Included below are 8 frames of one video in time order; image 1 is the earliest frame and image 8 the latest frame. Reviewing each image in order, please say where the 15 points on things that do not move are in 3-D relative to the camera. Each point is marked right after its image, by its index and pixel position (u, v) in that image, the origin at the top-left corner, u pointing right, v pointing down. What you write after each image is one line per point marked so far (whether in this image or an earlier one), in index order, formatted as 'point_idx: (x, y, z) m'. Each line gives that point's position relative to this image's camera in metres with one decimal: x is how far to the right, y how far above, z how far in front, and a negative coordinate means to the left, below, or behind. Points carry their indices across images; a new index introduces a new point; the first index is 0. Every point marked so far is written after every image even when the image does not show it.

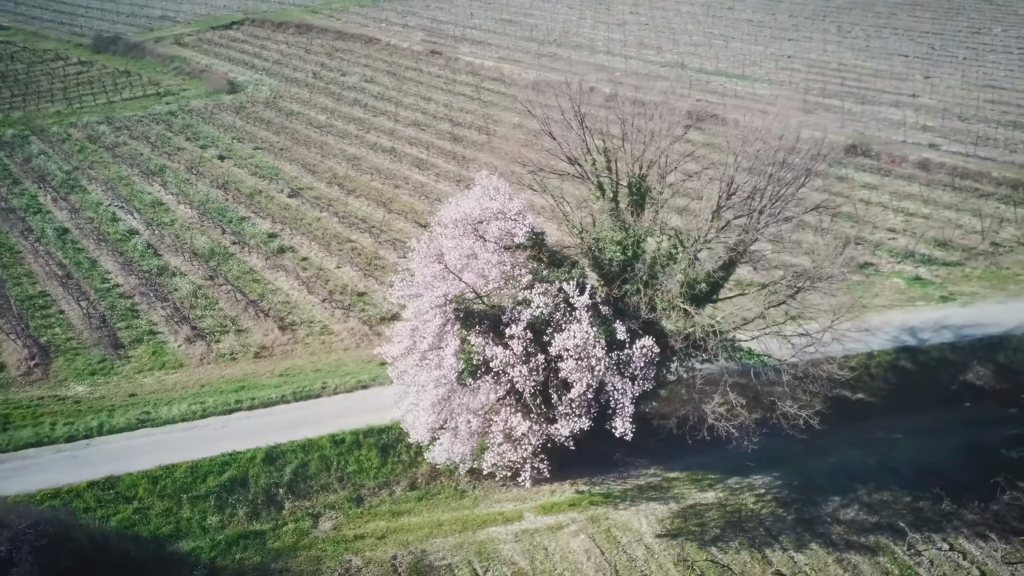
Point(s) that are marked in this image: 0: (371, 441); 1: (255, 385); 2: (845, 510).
0: (-2.5, -2.8, +16.9) m
1: (-5.4, -2.0, +19.7) m
2: (+5.6, -3.7, +15.8) m
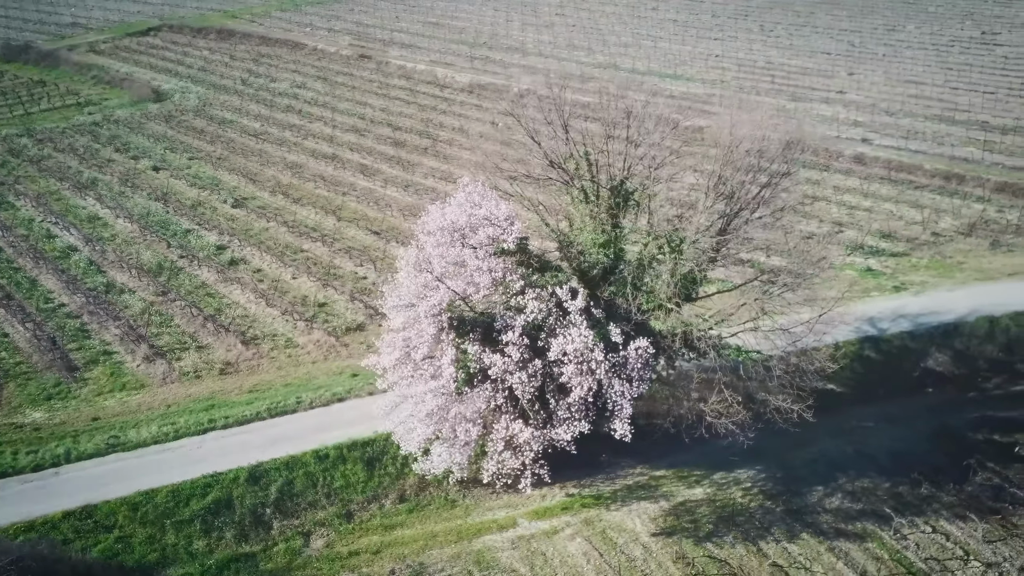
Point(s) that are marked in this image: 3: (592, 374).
0: (-2.7, -2.9, +16.7) m
1: (-5.9, -2.3, +19.2) m
2: (+5.4, -3.6, +16.2) m
3: (+1.2, -1.3, +13.8) m
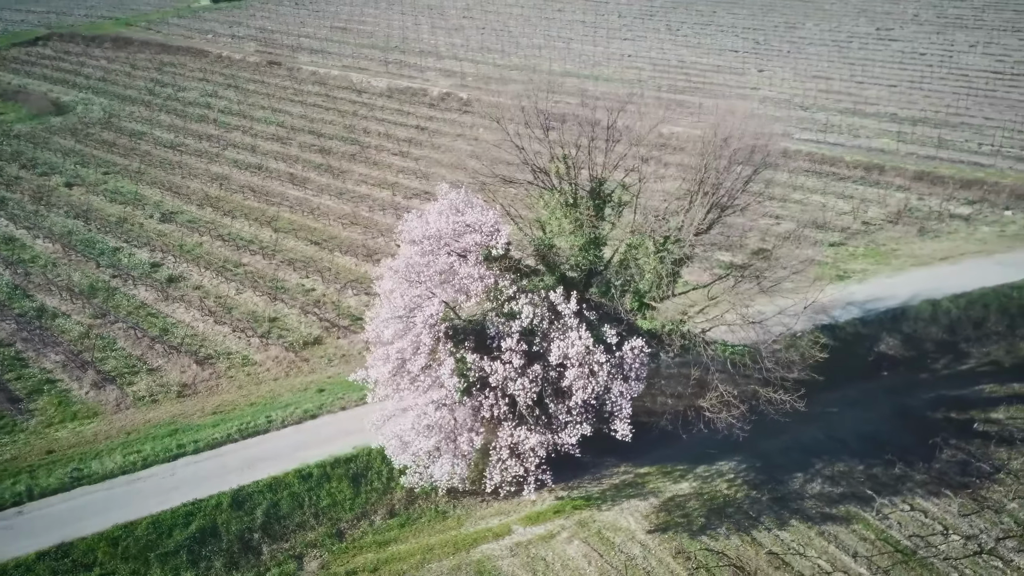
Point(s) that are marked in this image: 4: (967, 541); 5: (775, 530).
0: (-2.9, -3.2, +16.3) m
1: (-6.3, -2.7, +18.5) m
2: (+5.3, -3.5, +16.6) m
3: (+1.2, -1.3, +13.9) m
4: (+7.3, -4.1, +15.2) m
5: (+4.3, -4.0, +15.5) m
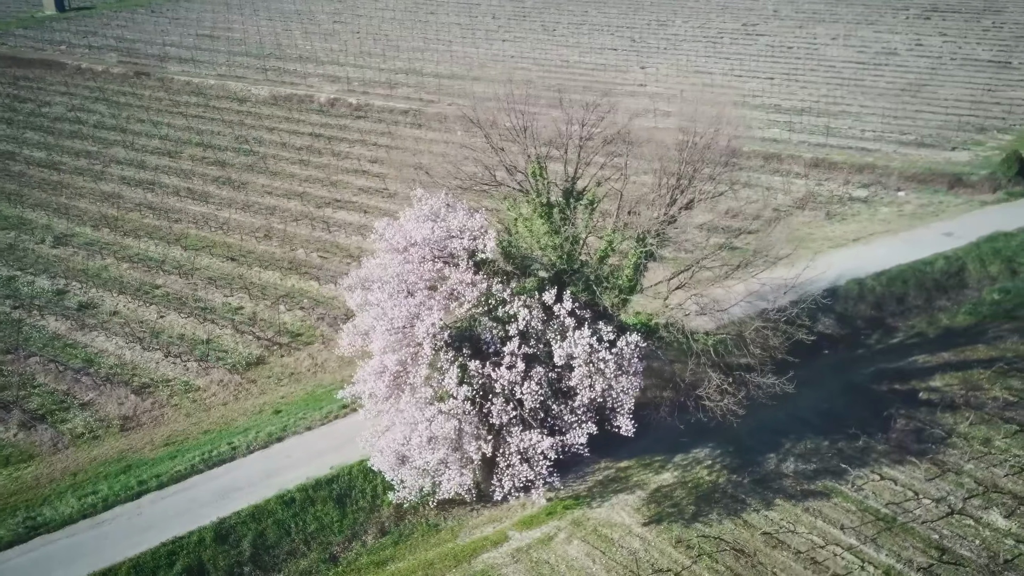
0: (-3.1, -3.4, +15.6) m
1: (-6.8, -3.2, +17.3) m
2: (+5.0, -3.2, +17.2) m
3: (+1.2, -1.3, +13.9) m
4: (+7.2, -3.7, +16.1) m
5: (+4.2, -3.8, +15.9) m
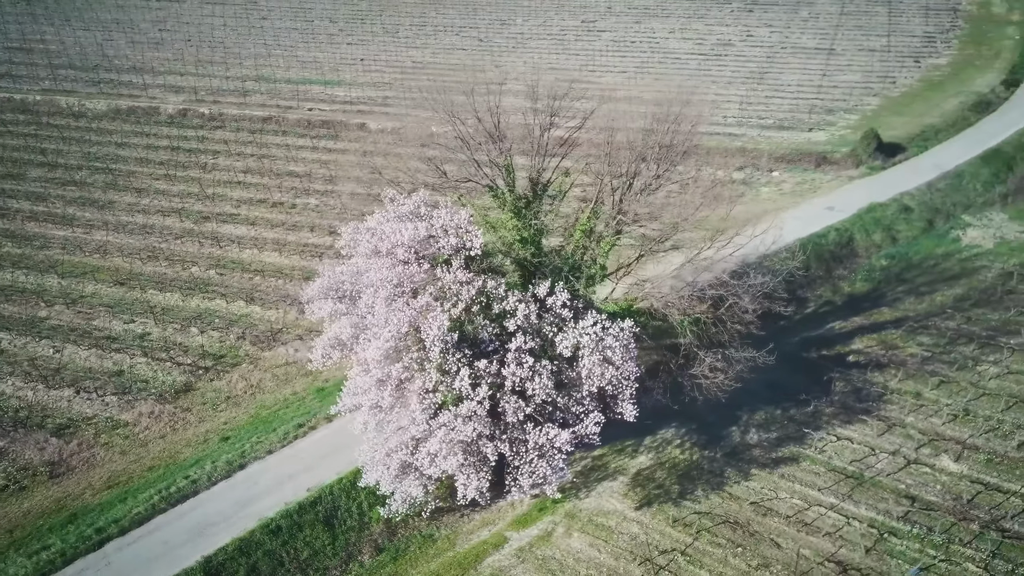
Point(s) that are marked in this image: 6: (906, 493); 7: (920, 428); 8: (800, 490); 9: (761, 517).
0: (-3.1, -3.6, +14.8) m
1: (-7.1, -3.7, +15.8) m
2: (+4.5, -2.8, +17.8) m
3: (+1.3, -1.1, +13.9) m
4: (+6.9, -3.1, +17.1) m
5: (+4.0, -3.4, +16.4) m
6: (+6.7, -3.5, +16.1) m
7: (+7.8, -2.7, +18.0) m
8: (+4.9, -3.5, +16.2) m
9: (+4.1, -3.8, +15.5) m
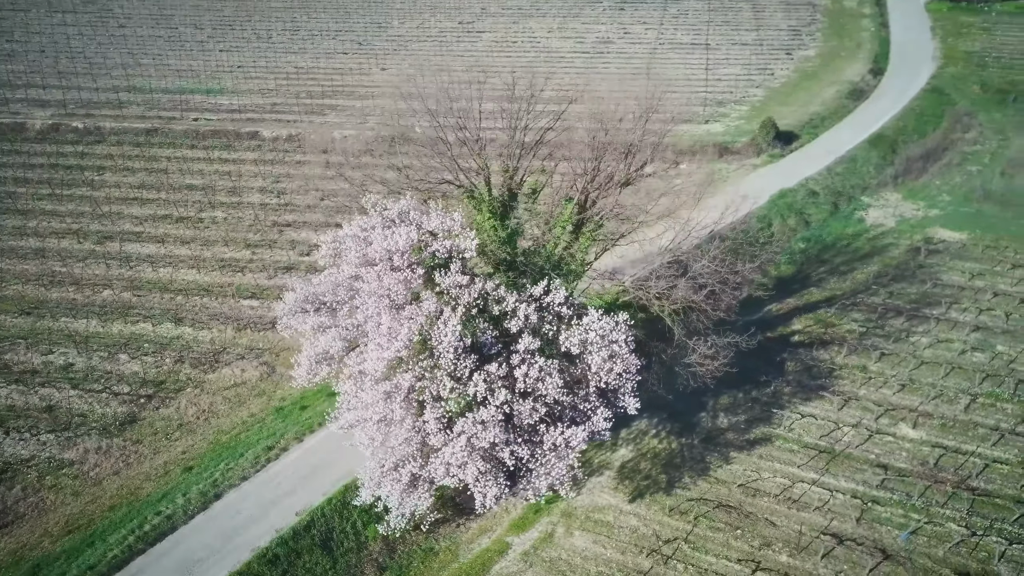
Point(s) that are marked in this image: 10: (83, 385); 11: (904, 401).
0: (-3.0, -3.8, +14.1) m
1: (-7.1, -4.1, +14.5) m
2: (+4.0, -2.5, +18.2) m
3: (+1.3, -1.0, +13.8) m
4: (+6.5, -2.7, +17.9) m
5: (+3.8, -3.2, +16.7) m
6: (+6.5, -3.1, +16.8) m
7: (+7.2, -2.2, +18.8) m
8: (+4.7, -3.2, +16.7) m
9: (+4.0, -3.5, +15.8) m
10: (-9.0, -2.0, +19.7) m
11: (+7.8, -2.3, +18.8) m
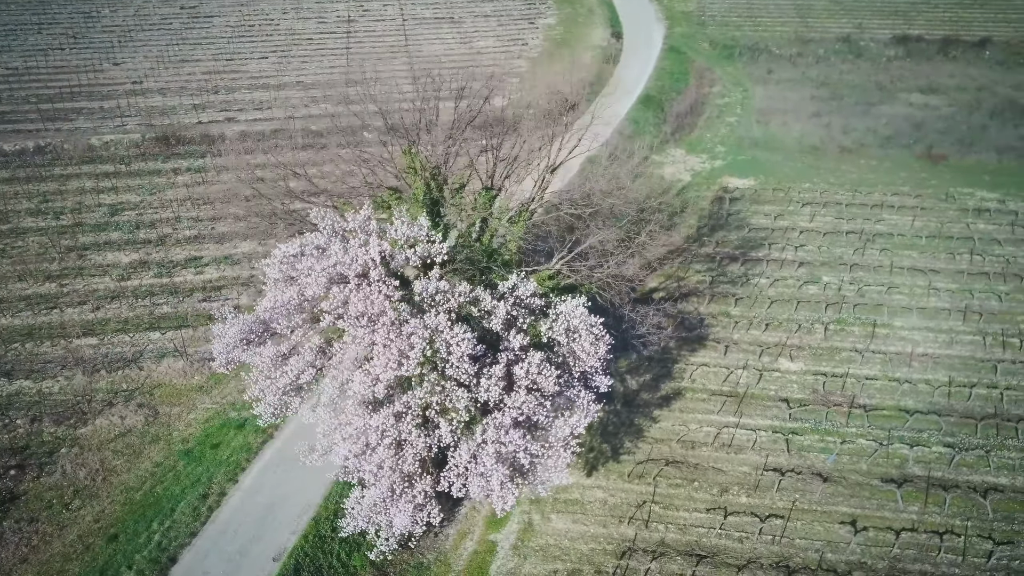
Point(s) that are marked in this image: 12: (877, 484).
0: (-2.9, -4.2, +13.2) m
1: (-6.8, -5.0, +12.3) m
2: (+2.3, -1.9, +19.1) m
3: (+0.9, -0.8, +14.0) m
4: (+4.9, -1.7, +19.5) m
5: (+2.7, -2.6, +17.7) m
6: (+5.2, -2.1, +18.5) m
7: (+5.2, -1.2, +20.6) m
8: (+3.6, -2.5, +17.9) m
9: (+3.2, -2.9, +16.9) m
10: (-10.4, -3.2, +16.6) m
11: (+5.8, -1.1, +20.8) m
12: (+6.1, -3.3, +15.9) m
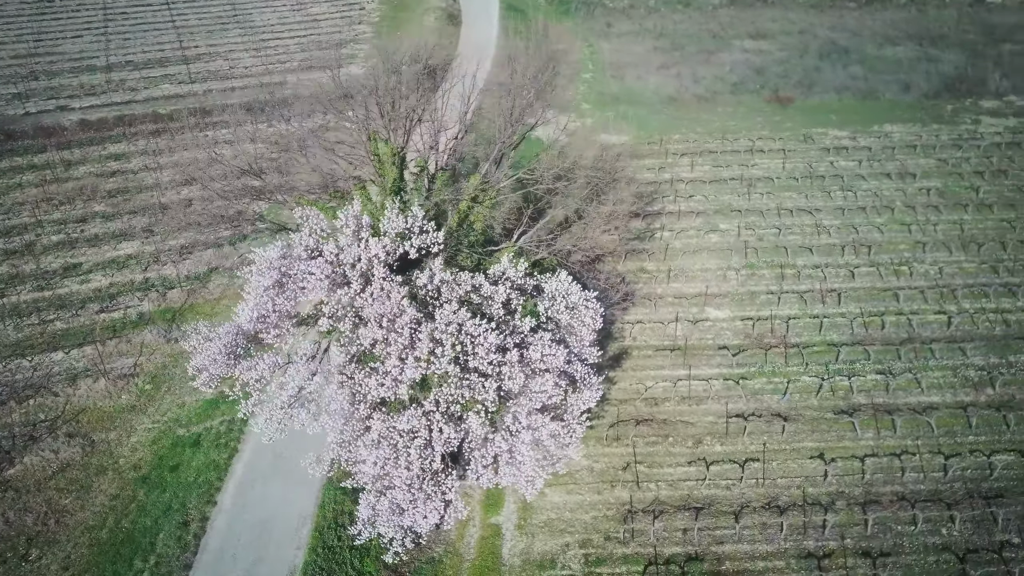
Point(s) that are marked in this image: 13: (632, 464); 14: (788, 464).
0: (-2.4, -4.2, +12.6) m
1: (-6.0, -5.5, +11.1) m
2: (+1.3, -1.2, +19.4) m
3: (+0.8, -0.5, +14.1) m
4: (+3.6, -0.7, +20.3) m
5: (+2.0, -1.9, +18.1) m
6: (+4.2, -1.2, +19.4) m
7: (+3.7, -0.2, +21.4) m
8: (+2.8, -1.7, +18.4) m
9: (+2.7, -2.2, +17.4) m
10: (-10.5, -3.9, +14.5) m
11: (+4.2, 0.0, +21.7) m
12: (+5.8, -2.3, +17.0) m
13: (+2.0, -3.0, +16.0) m
14: (+4.7, -3.0, +15.9) m
